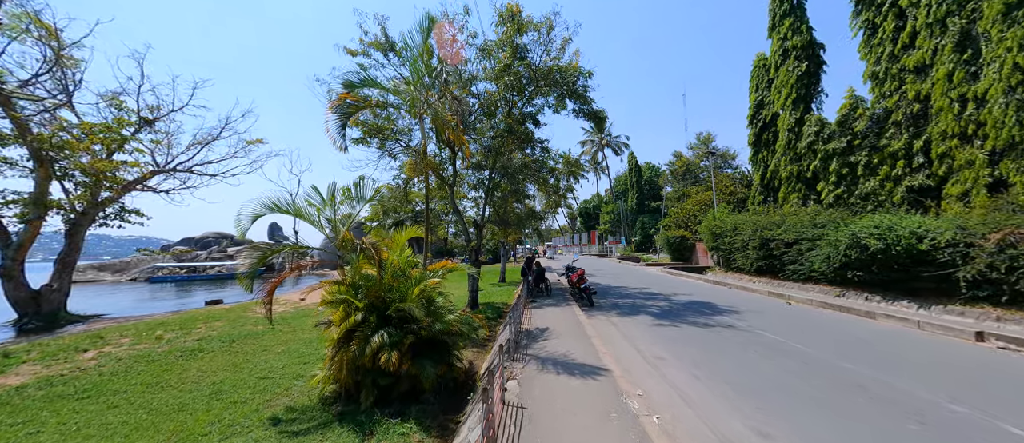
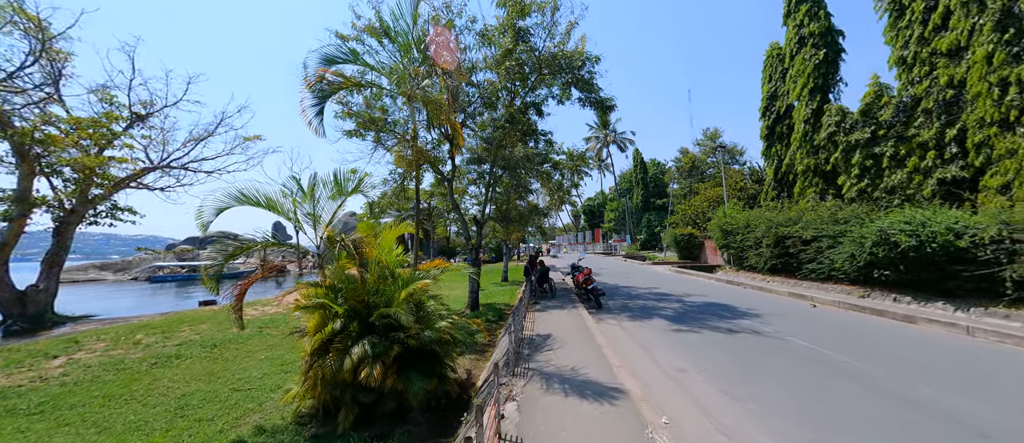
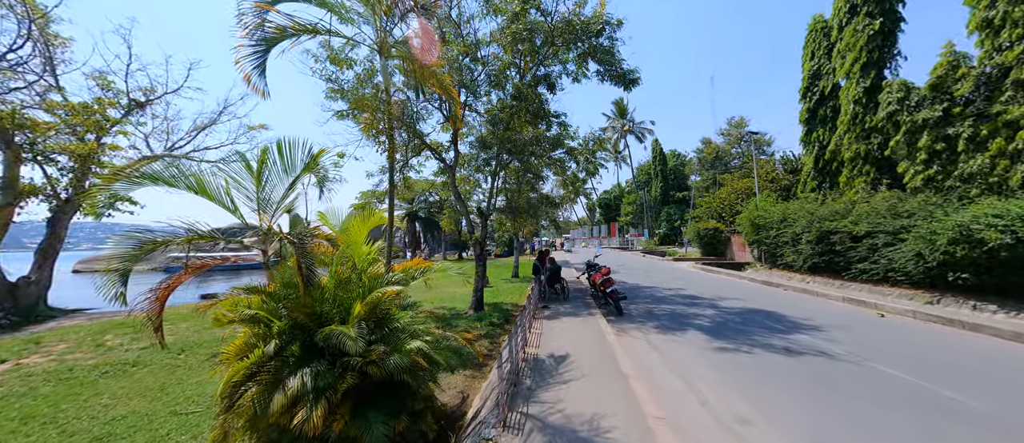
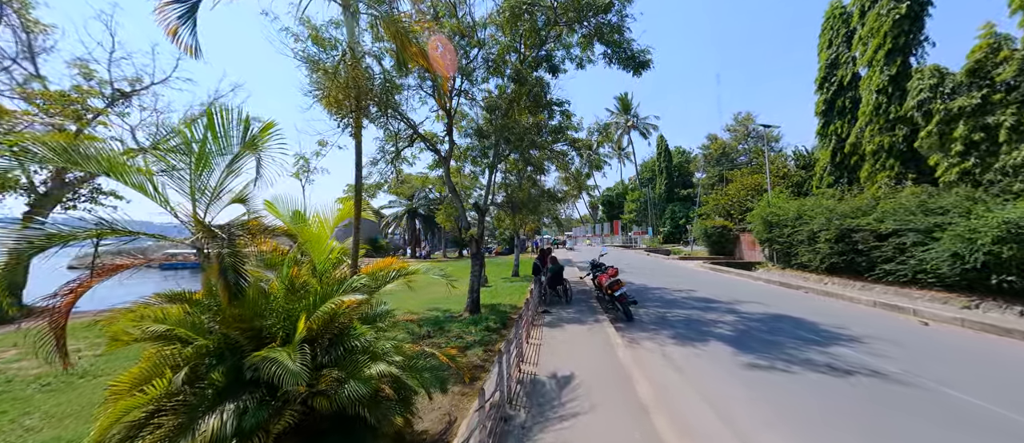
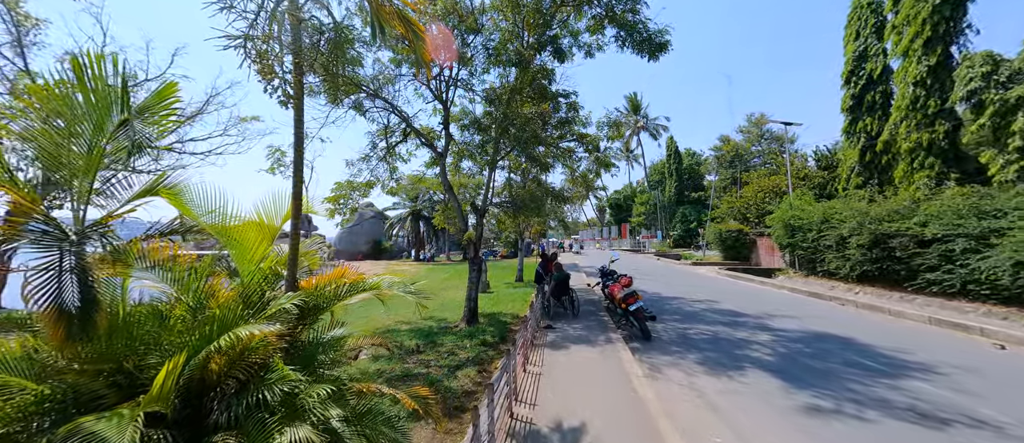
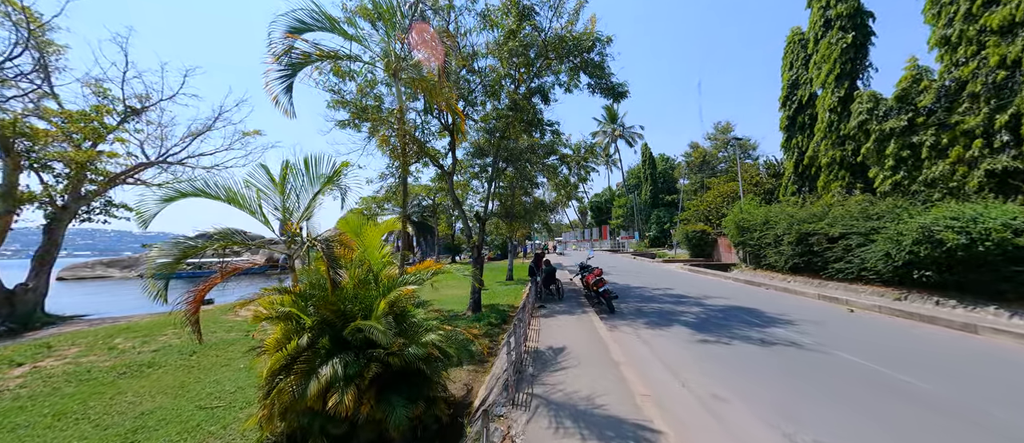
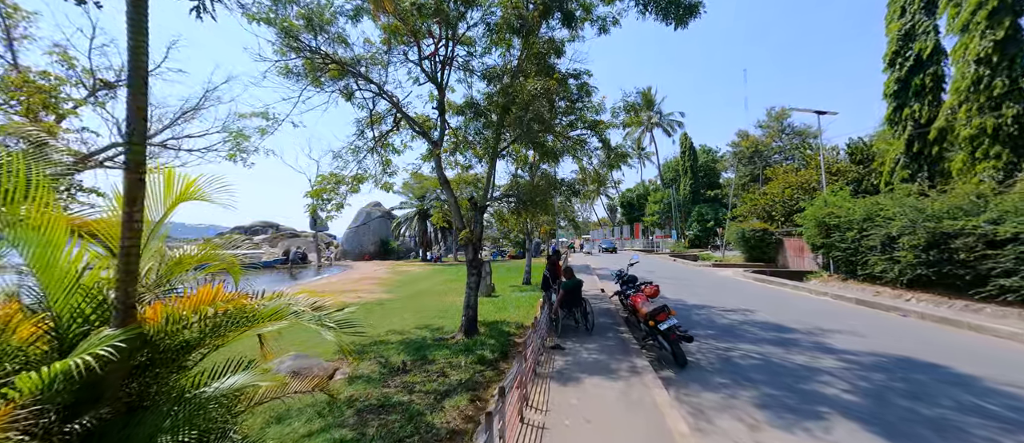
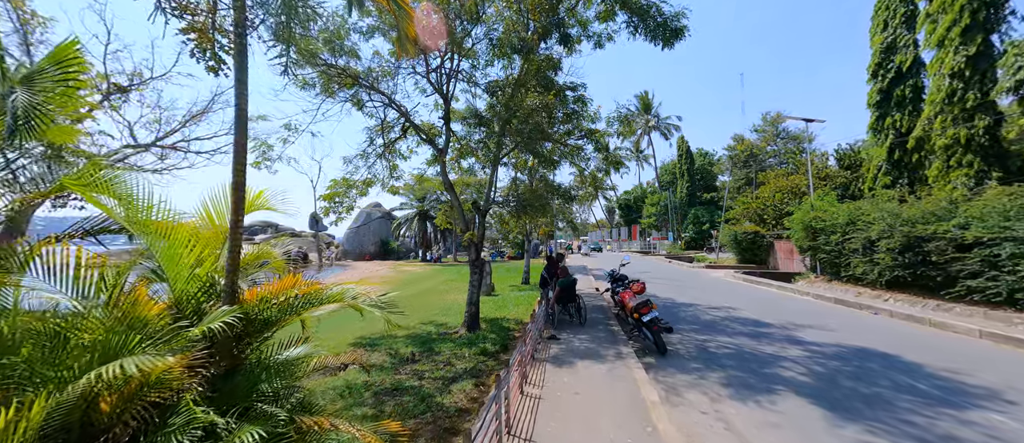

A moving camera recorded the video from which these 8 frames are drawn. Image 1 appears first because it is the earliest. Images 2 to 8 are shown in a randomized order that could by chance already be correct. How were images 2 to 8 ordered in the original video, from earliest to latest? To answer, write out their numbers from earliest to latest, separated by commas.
2, 6, 3, 4, 5, 8, 7
